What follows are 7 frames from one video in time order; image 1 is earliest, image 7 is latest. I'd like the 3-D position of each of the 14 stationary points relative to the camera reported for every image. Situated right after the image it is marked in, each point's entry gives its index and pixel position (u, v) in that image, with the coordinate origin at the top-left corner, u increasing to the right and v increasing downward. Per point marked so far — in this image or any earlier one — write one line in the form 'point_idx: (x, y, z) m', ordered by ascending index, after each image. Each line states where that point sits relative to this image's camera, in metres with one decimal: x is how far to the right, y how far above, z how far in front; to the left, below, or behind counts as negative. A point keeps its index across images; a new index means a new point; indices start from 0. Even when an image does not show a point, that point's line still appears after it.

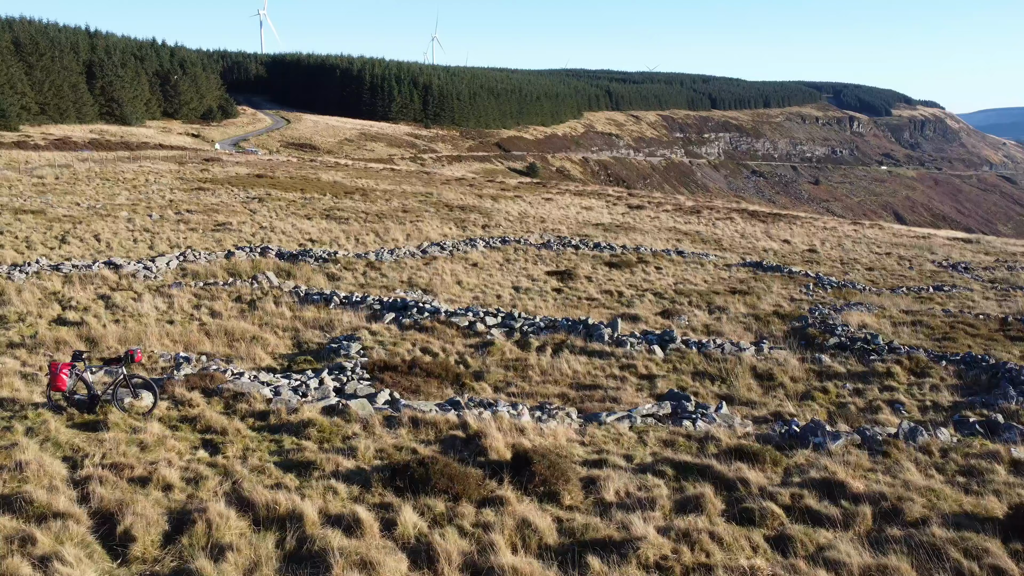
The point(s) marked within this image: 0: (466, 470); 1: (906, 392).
0: (-0.6, -2.3, +6.6) m
1: (+8.5, -2.3, +11.5) m
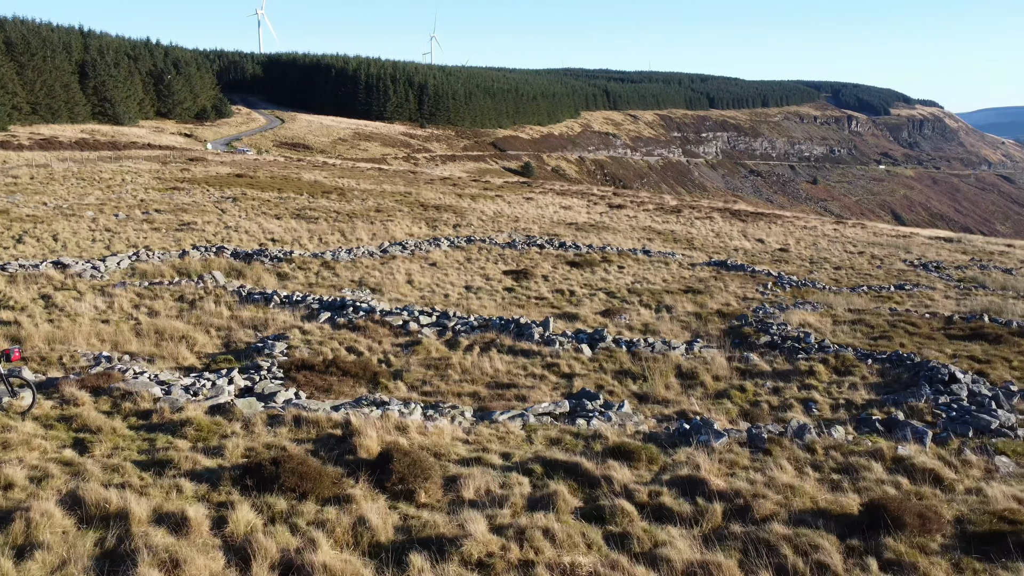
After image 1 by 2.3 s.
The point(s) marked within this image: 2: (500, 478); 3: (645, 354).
0: (-2.3, -2.2, +6.6) m
1: (+6.7, -2.2, +11.6) m
2: (-0.2, -2.5, +7.0) m
3: (+3.3, -1.6, +13.3) m
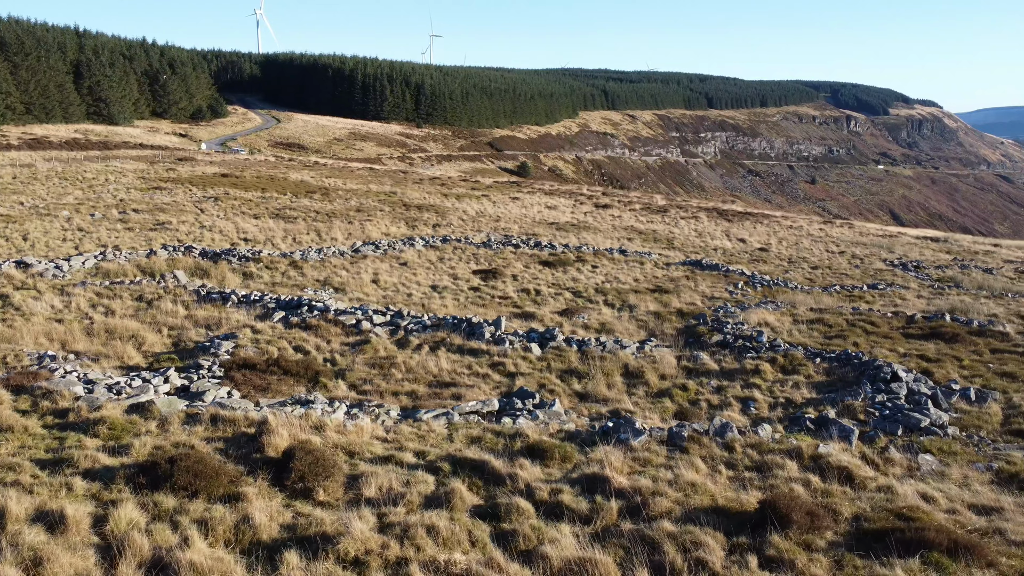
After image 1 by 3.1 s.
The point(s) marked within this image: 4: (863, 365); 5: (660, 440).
0: (-3.6, -2.2, +6.6) m
1: (+5.5, -2.2, +11.6) m
2: (-1.4, -2.5, +7.0) m
3: (+2.0, -1.6, +13.3) m
4: (+8.2, -1.8, +12.5) m
5: (+2.3, -2.4, +8.4) m
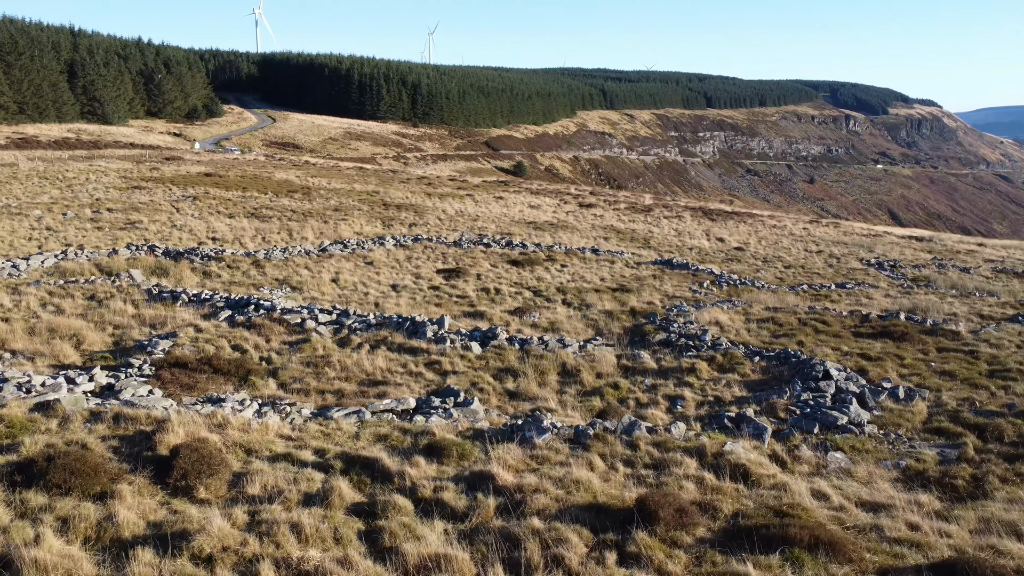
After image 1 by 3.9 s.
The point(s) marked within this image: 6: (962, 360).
0: (-5.0, -2.2, +6.6) m
1: (+4.0, -2.2, +11.6) m
2: (-2.9, -2.4, +7.0) m
3: (+0.6, -1.6, +13.3) m
4: (+6.7, -1.8, +12.5) m
5: (+0.8, -2.4, +8.4) m
6: (+12.1, -1.9, +14.3) m
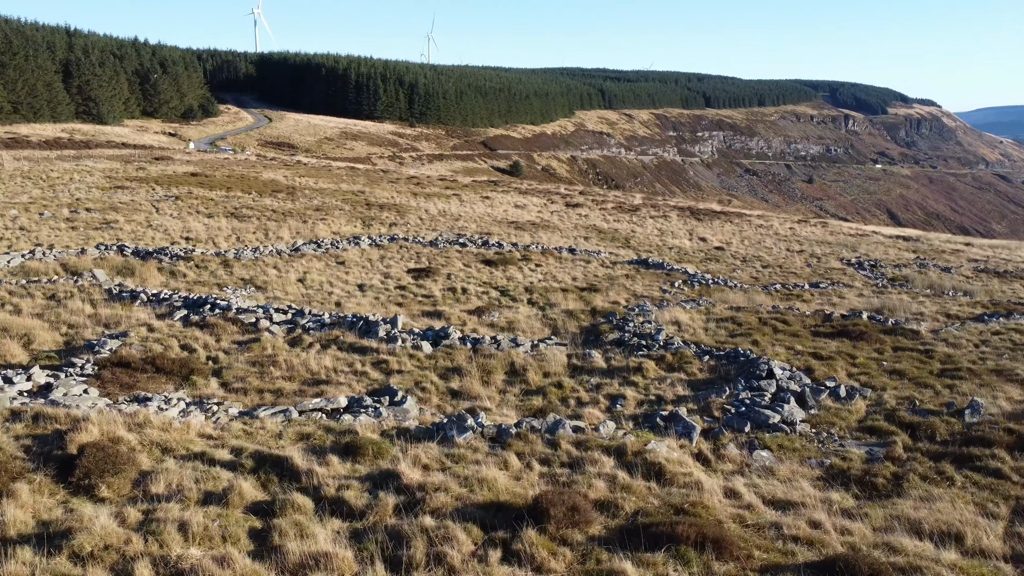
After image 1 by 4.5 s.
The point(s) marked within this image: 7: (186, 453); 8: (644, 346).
0: (-6.3, -2.2, +6.6) m
1: (+2.8, -2.2, +11.6) m
2: (-4.1, -2.4, +7.0) m
3: (-0.7, -1.6, +13.3) m
4: (+5.5, -1.8, +12.6) m
5: (-0.4, -2.4, +8.4) m
6: (+10.9, -1.9, +14.4) m
7: (-4.7, -2.4, +7.6) m
8: (+3.4, -1.5, +13.7) m
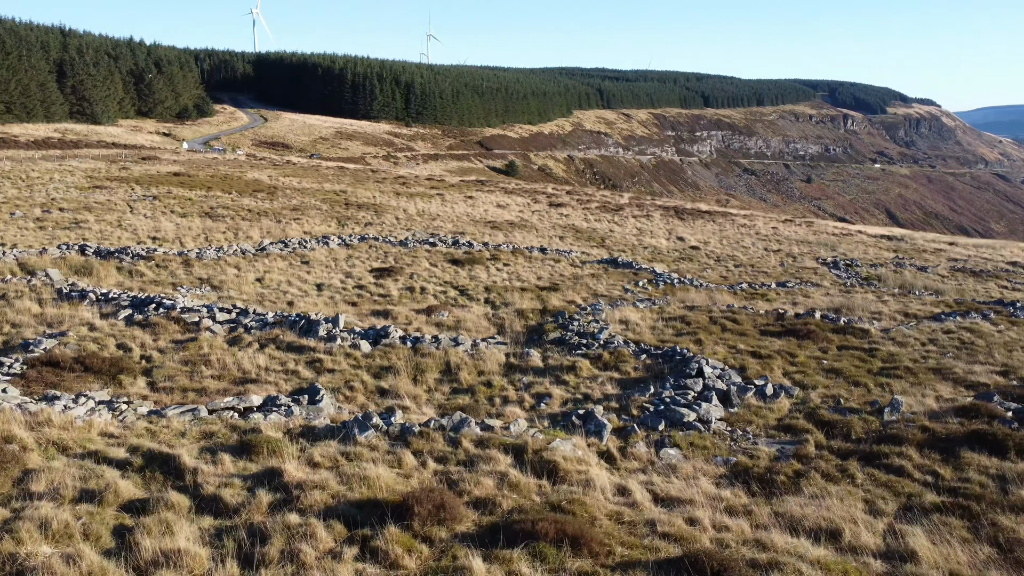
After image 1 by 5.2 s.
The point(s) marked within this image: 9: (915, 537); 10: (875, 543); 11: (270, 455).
0: (-7.8, -2.2, +6.7) m
1: (+1.2, -2.2, +11.7) m
2: (-5.6, -2.4, +7.1) m
3: (-2.2, -1.5, +13.4) m
4: (+4.0, -1.7, +12.6) m
5: (-1.9, -2.3, +8.5) m
6: (+9.4, -1.9, +14.4) m
7: (-6.2, -2.3, +7.6) m
8: (+1.9, -1.5, +13.8) m
9: (+5.1, -3.2, +6.8) m
10: (+4.6, -3.2, +6.7) m
11: (-3.5, -2.4, +7.7) m
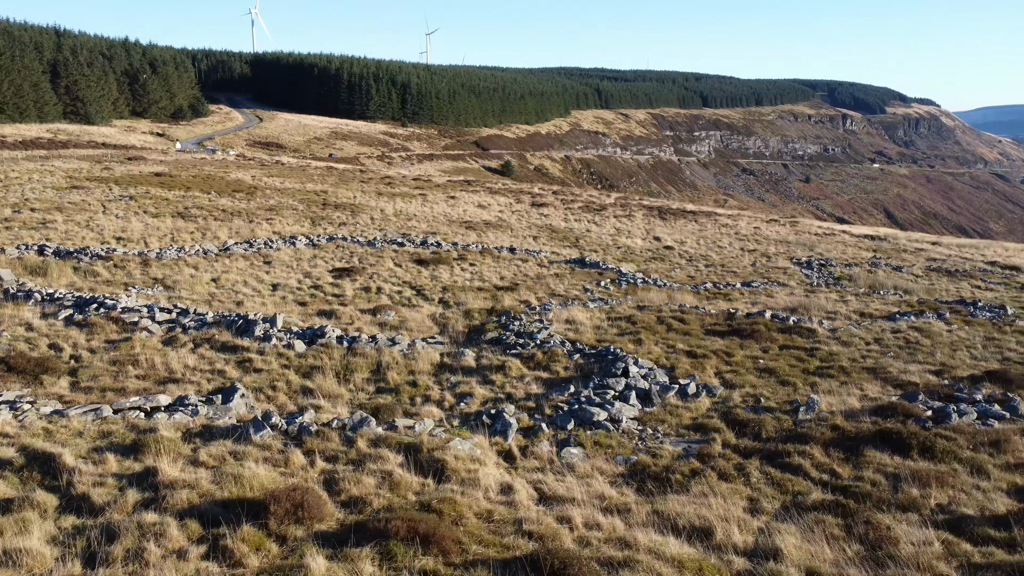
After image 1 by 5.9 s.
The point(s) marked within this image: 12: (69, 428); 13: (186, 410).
0: (-9.5, -2.2, +6.7) m
1: (-0.4, -2.1, +11.7) m
2: (-7.3, -2.4, +7.1) m
3: (-3.9, -1.5, +13.4) m
4: (+2.3, -1.7, +12.6) m
5: (-3.6, -2.3, +8.5) m
6: (+7.7, -1.9, +14.5) m
7: (-7.8, -2.3, +7.6) m
8: (+0.2, -1.5, +13.8) m
9: (+3.5, -3.2, +6.8) m
10: (+2.9, -3.2, +6.7) m
11: (-5.1, -2.4, +7.7) m
12: (-7.1, -2.2, +8.5) m
13: (-5.7, -2.2, +9.4) m
